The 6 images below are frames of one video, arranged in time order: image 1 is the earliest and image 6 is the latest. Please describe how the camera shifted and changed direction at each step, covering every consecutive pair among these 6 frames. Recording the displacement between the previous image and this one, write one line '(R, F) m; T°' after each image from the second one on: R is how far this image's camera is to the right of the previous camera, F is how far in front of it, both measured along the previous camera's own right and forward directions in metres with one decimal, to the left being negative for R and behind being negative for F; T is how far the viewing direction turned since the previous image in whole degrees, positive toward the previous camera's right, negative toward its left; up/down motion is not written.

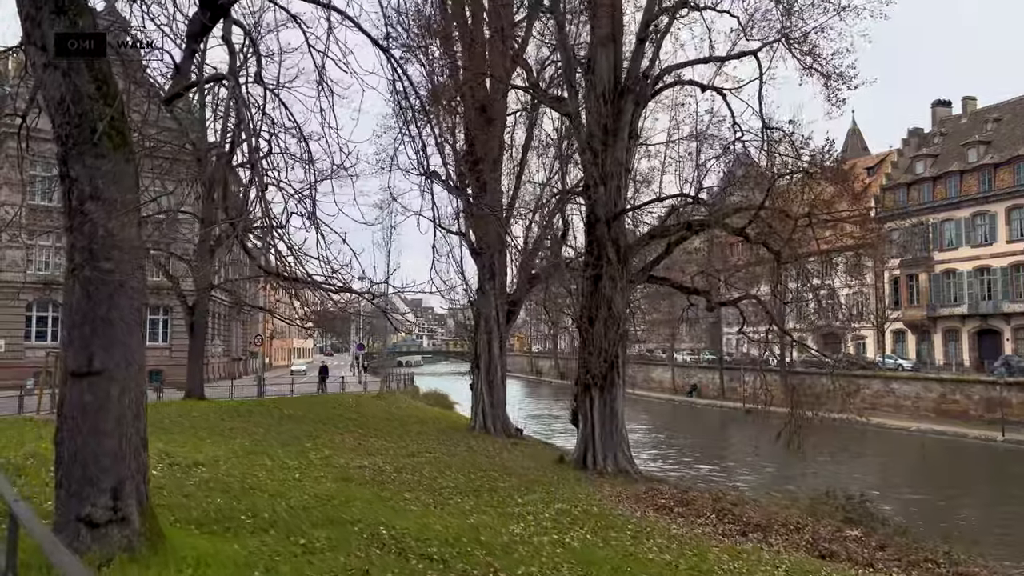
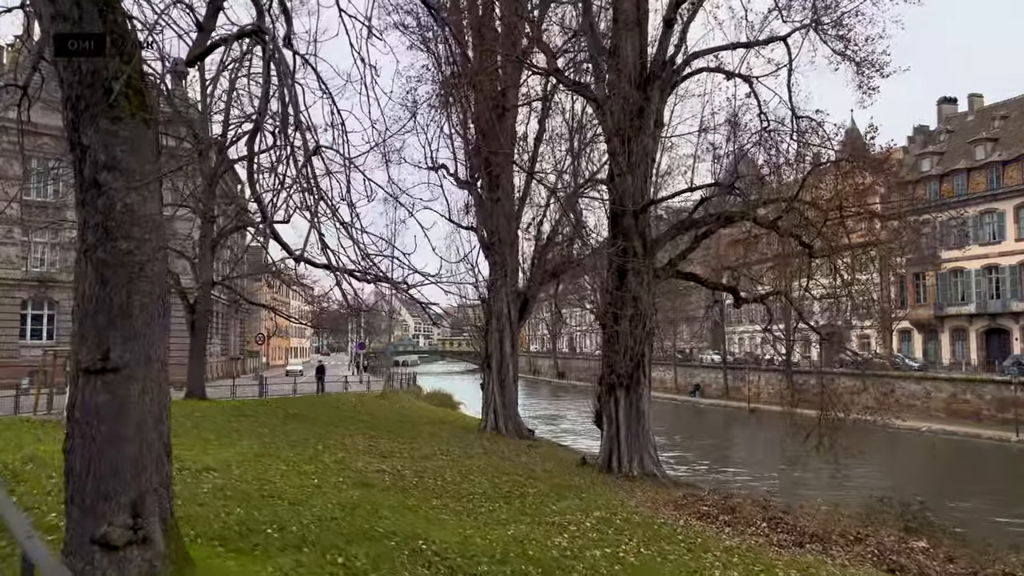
(-0.5, +0.8) m; 0°
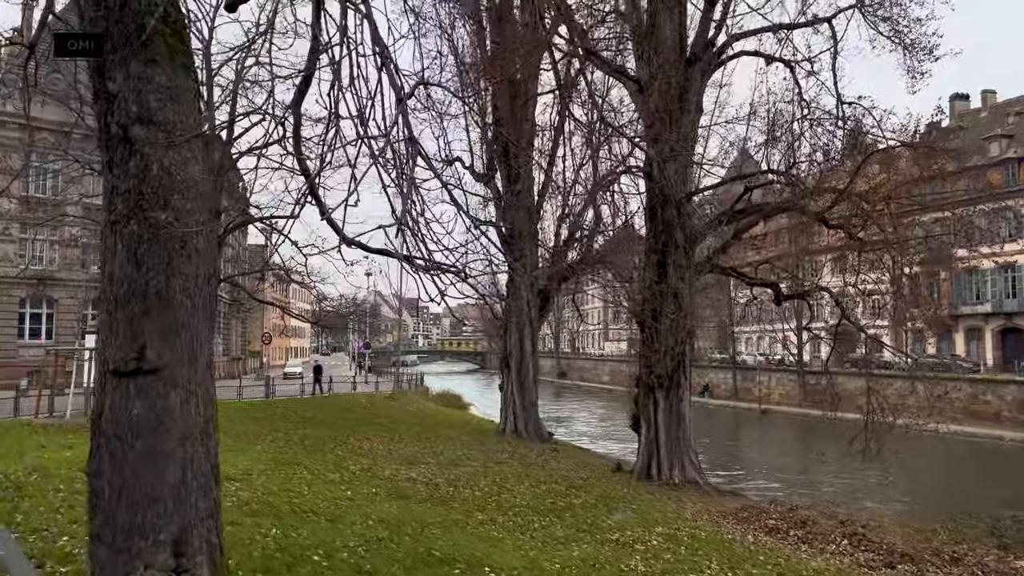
(-0.6, +1.0) m; 0°
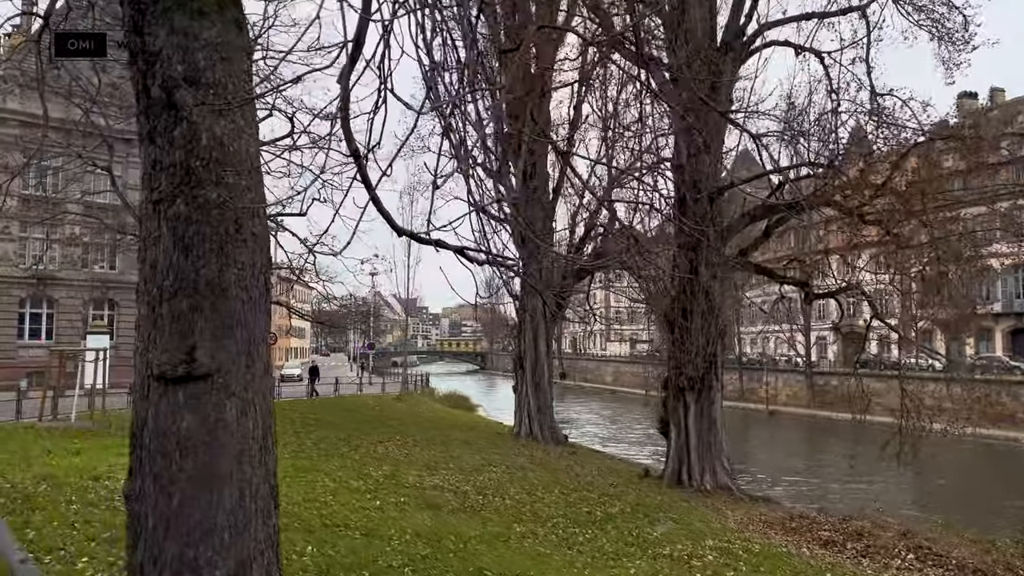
(-0.5, +0.6) m; 0°
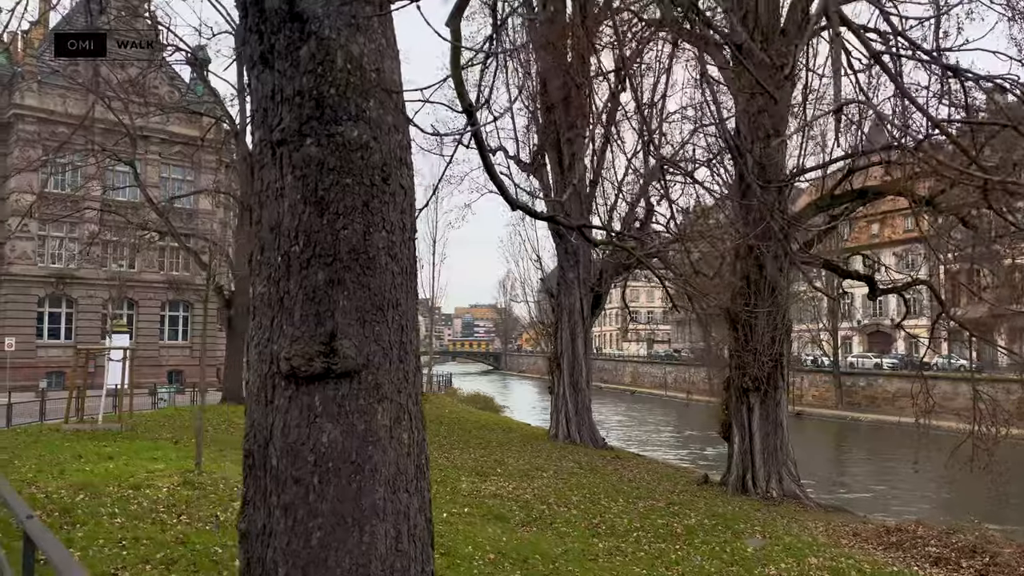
(-0.7, +0.8) m; -1°
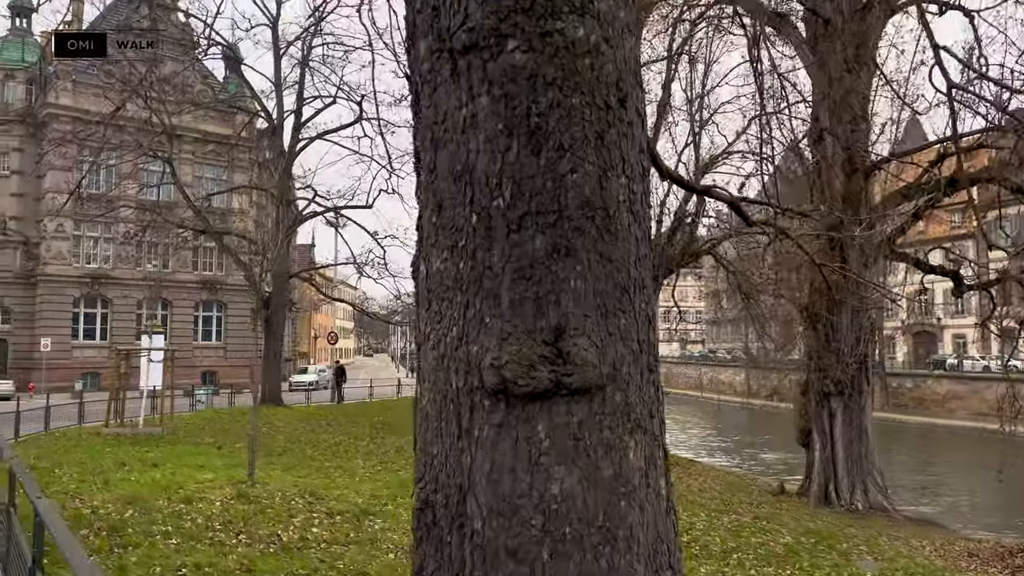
(-0.6, +0.8) m; -2°
